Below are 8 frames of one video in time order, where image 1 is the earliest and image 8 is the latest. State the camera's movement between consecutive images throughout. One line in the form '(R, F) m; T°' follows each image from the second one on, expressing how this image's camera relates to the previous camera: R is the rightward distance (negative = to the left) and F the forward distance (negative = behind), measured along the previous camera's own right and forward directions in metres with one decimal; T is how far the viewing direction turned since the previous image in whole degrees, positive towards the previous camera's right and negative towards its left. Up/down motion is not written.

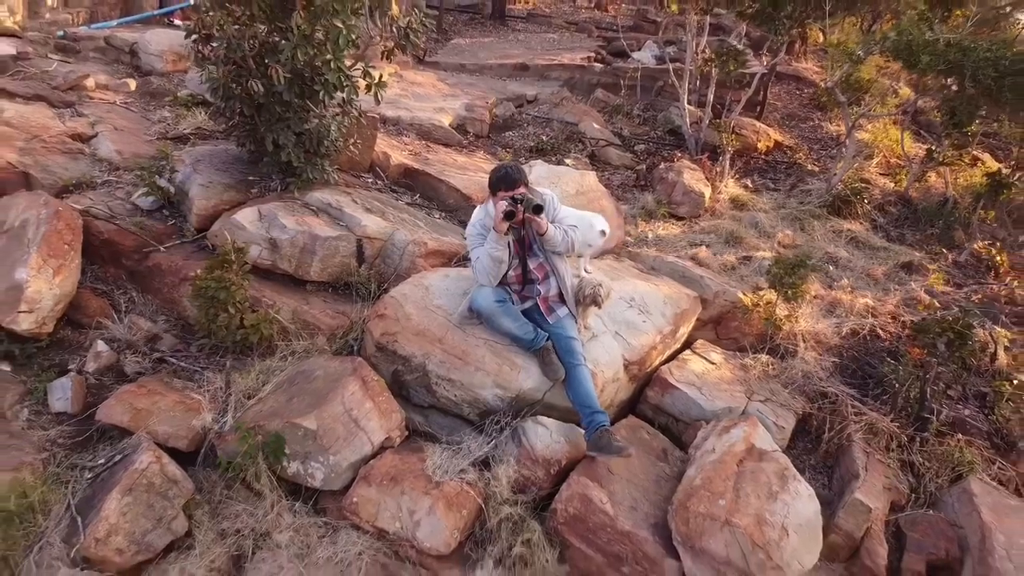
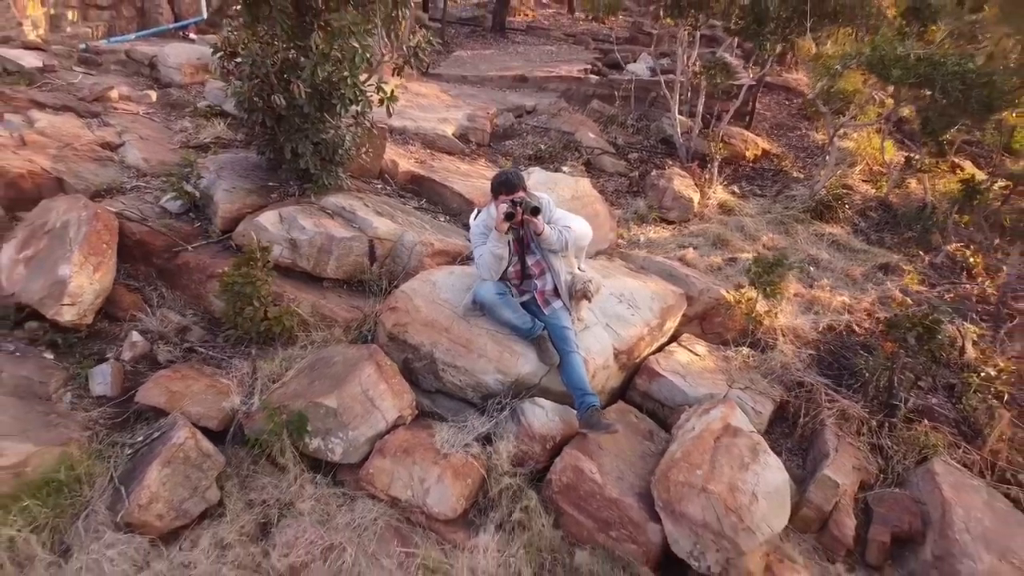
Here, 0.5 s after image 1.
(0.0, -0.3) m; 0°
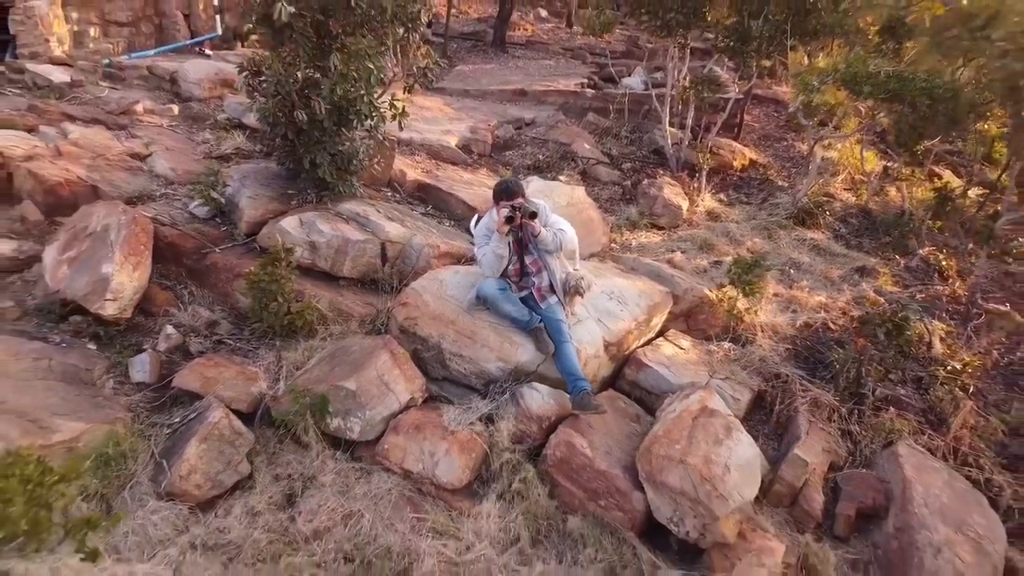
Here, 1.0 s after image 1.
(0.0, -0.3) m; 0°
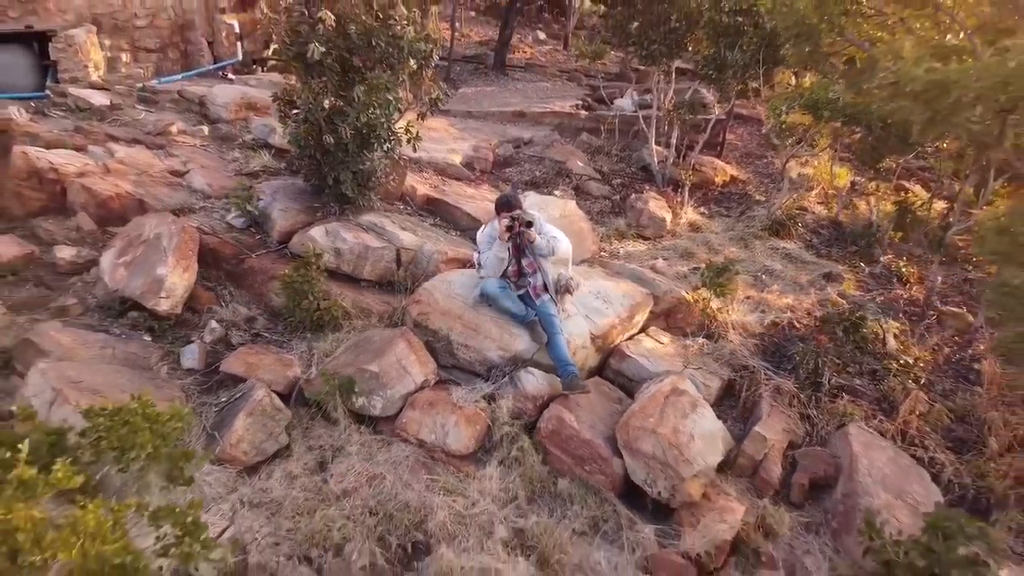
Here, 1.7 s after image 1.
(0.0, -0.6) m; 0°
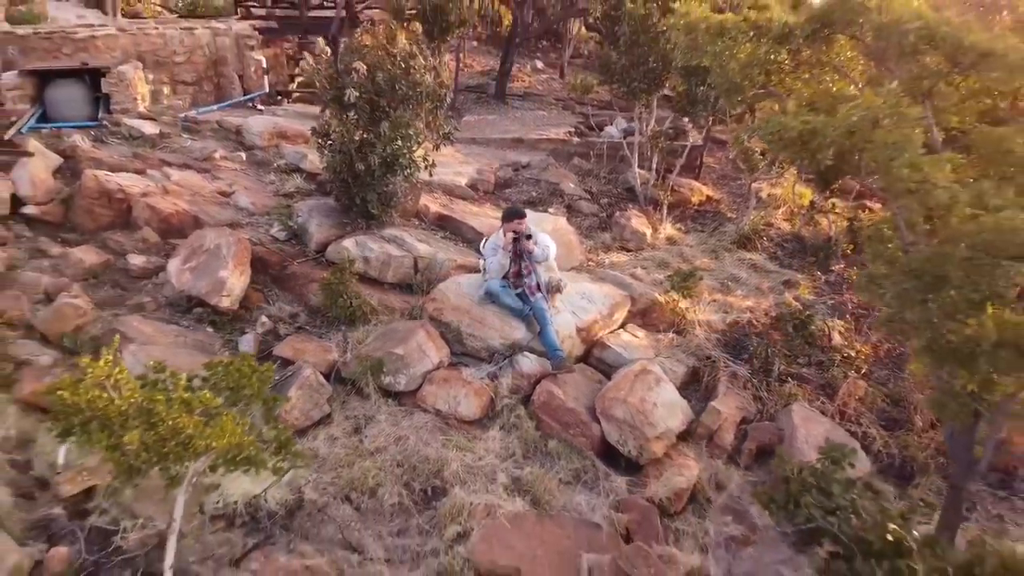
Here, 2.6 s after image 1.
(0.0, -0.9) m; 0°
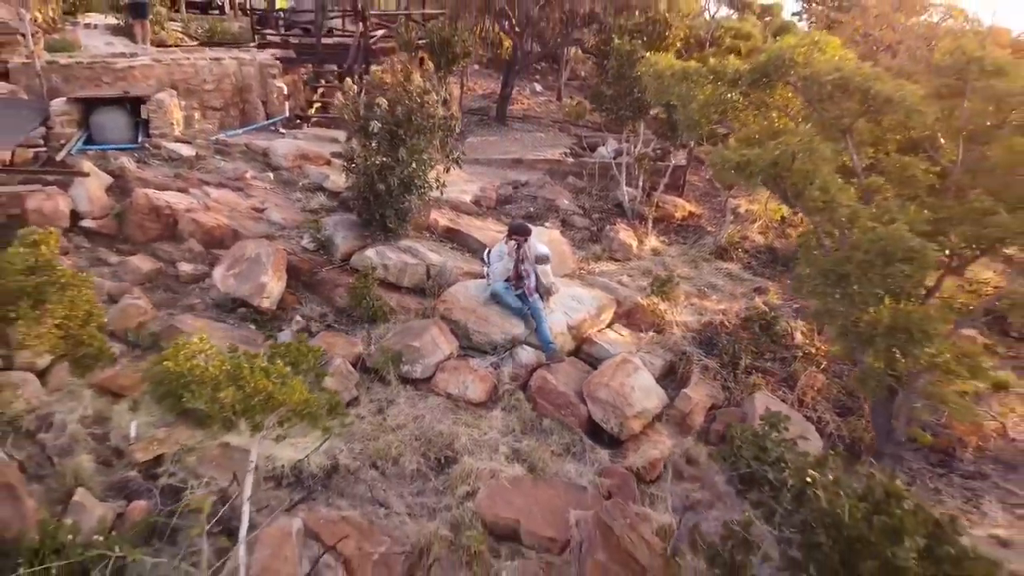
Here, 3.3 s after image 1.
(0.0, -0.8) m; 0°
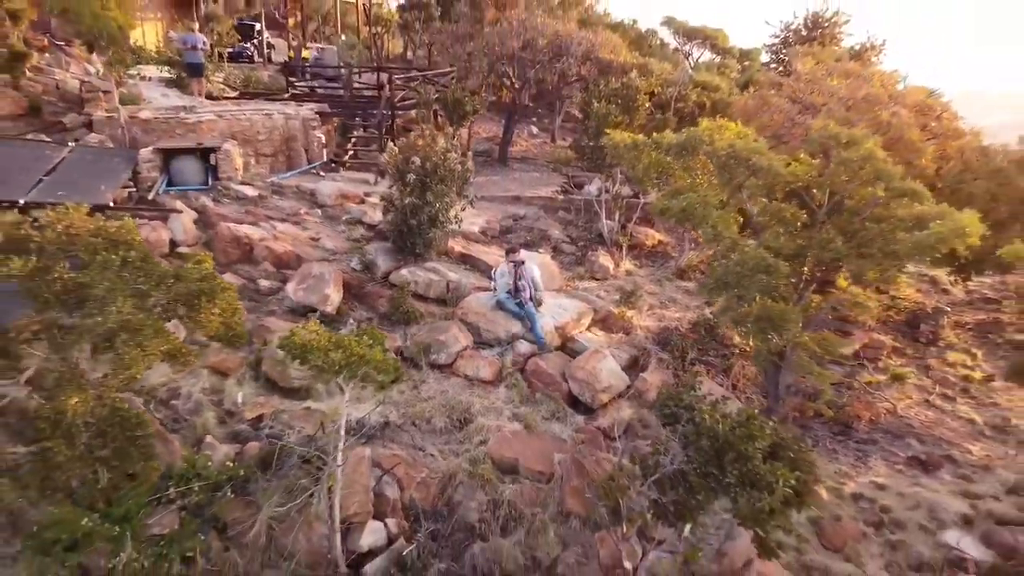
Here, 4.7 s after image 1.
(0.0, -2.0) m; 0°
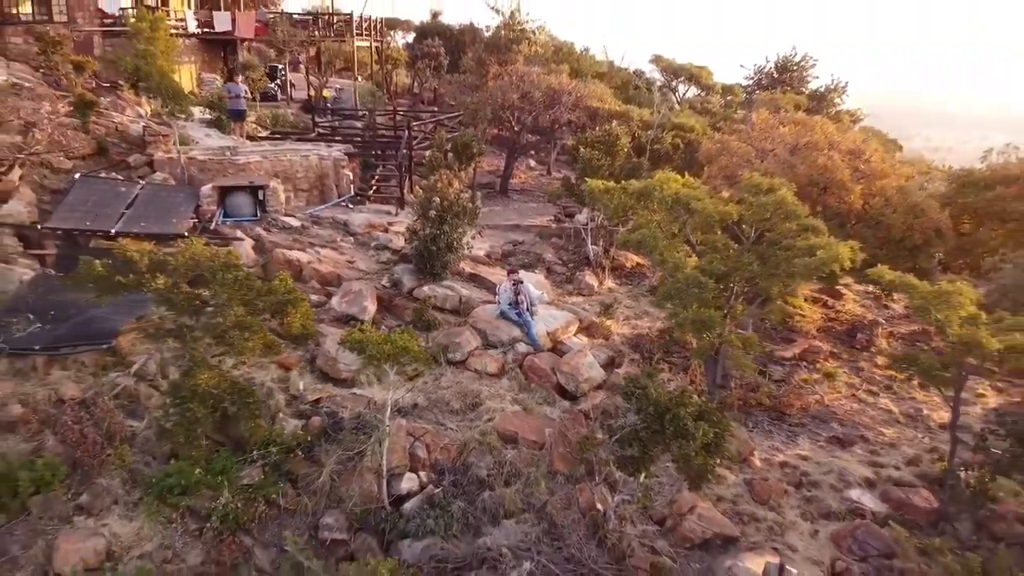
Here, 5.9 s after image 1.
(0.0, -2.0) m; 0°
